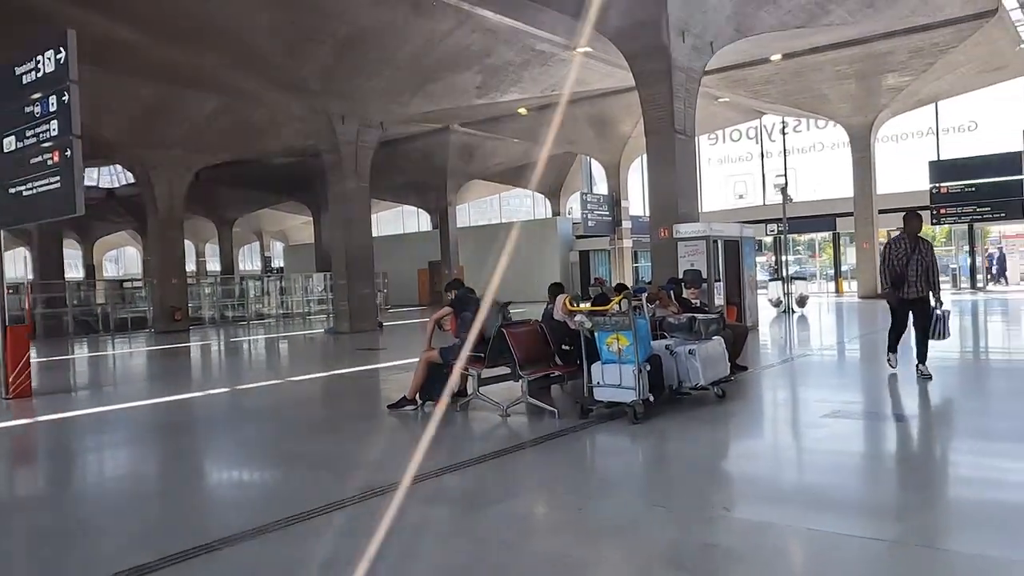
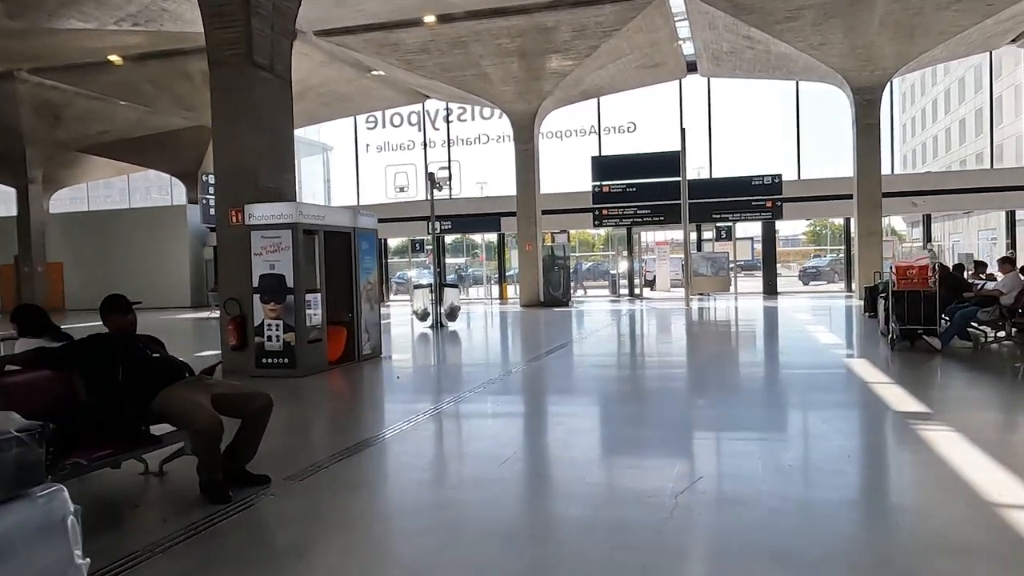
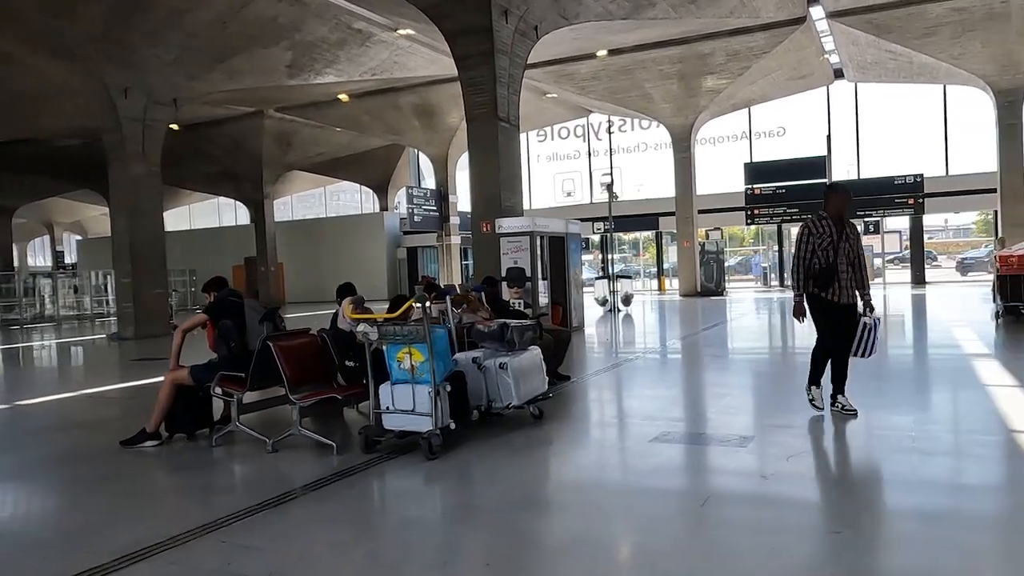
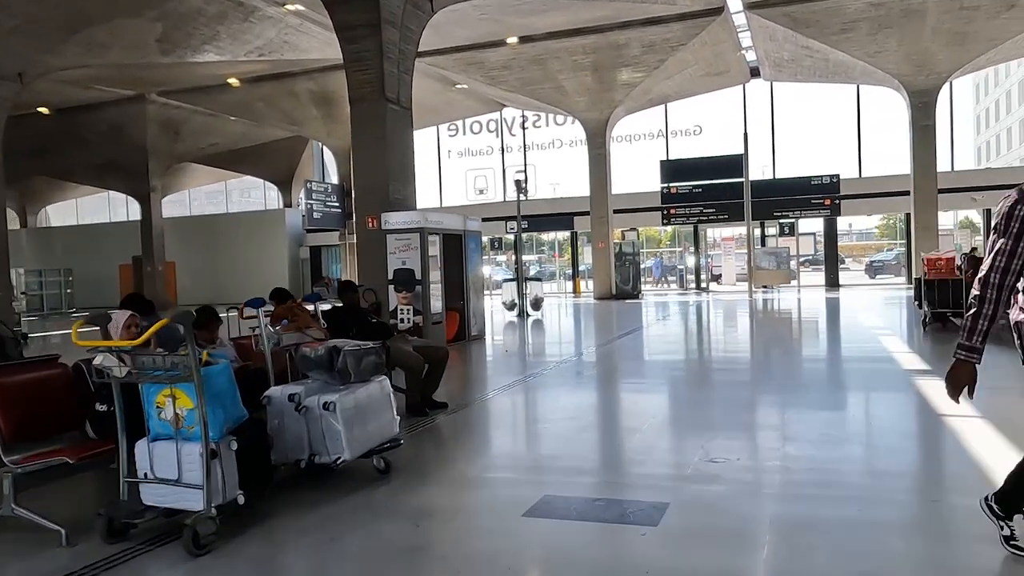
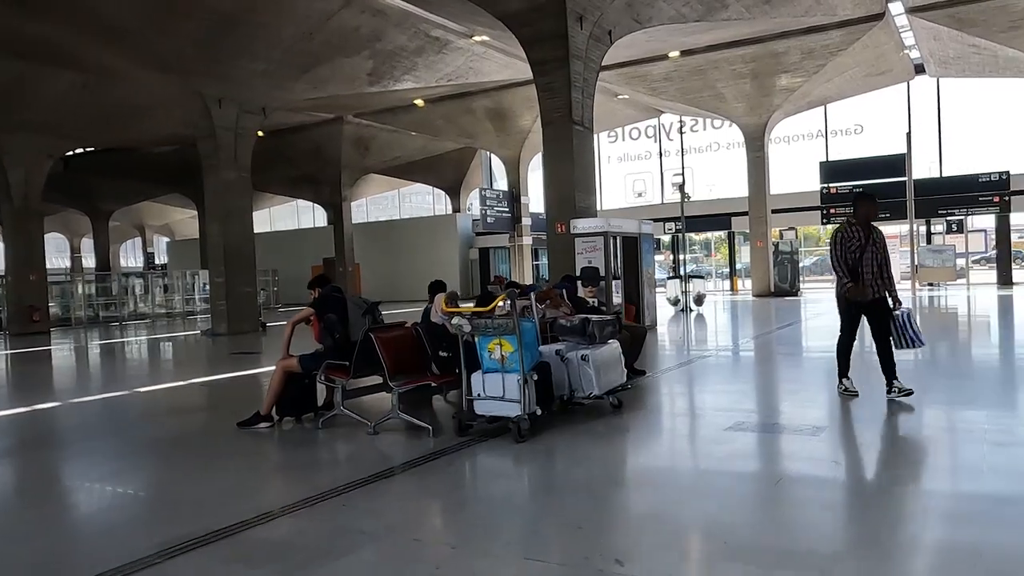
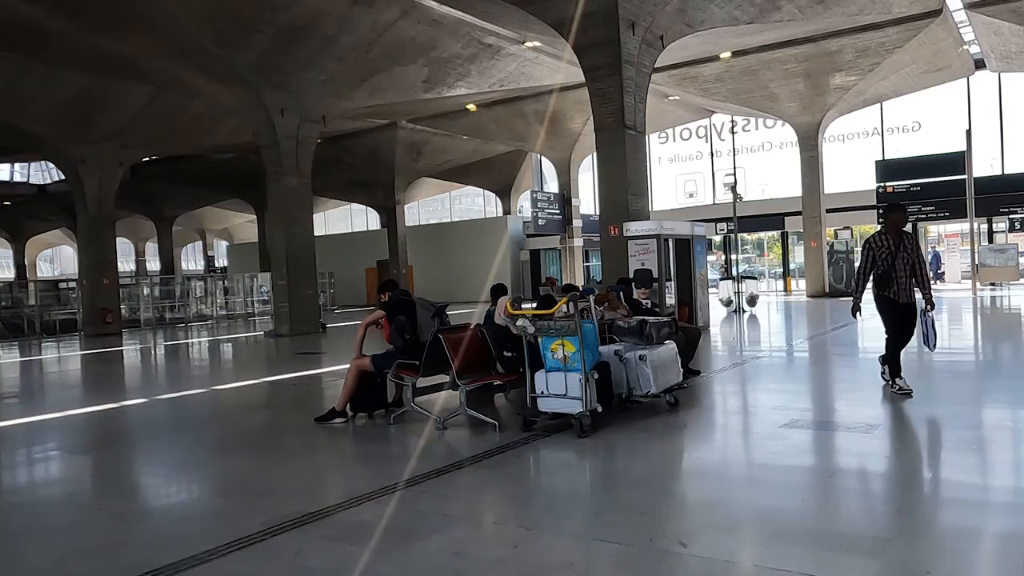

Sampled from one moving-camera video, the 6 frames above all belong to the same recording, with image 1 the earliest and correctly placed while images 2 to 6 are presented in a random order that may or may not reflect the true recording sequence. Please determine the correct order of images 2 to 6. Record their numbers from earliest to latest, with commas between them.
6, 5, 3, 4, 2
